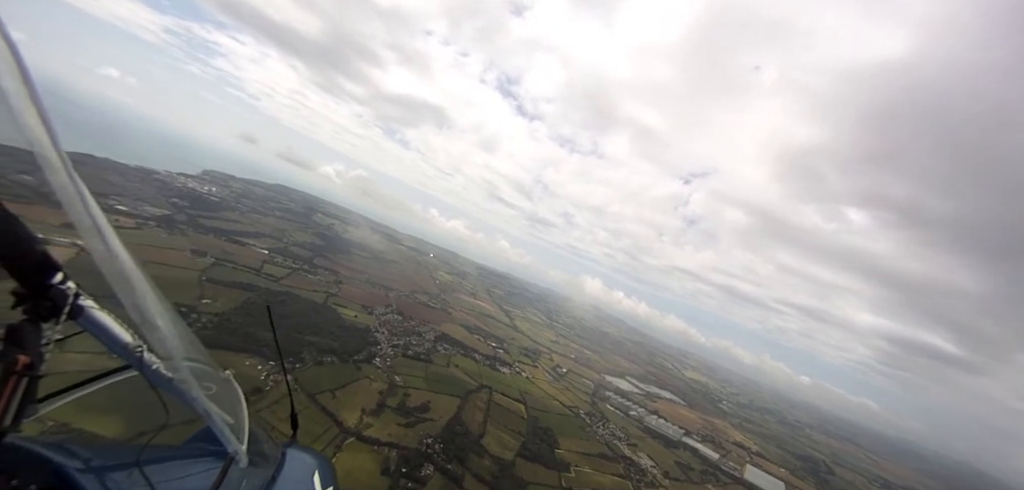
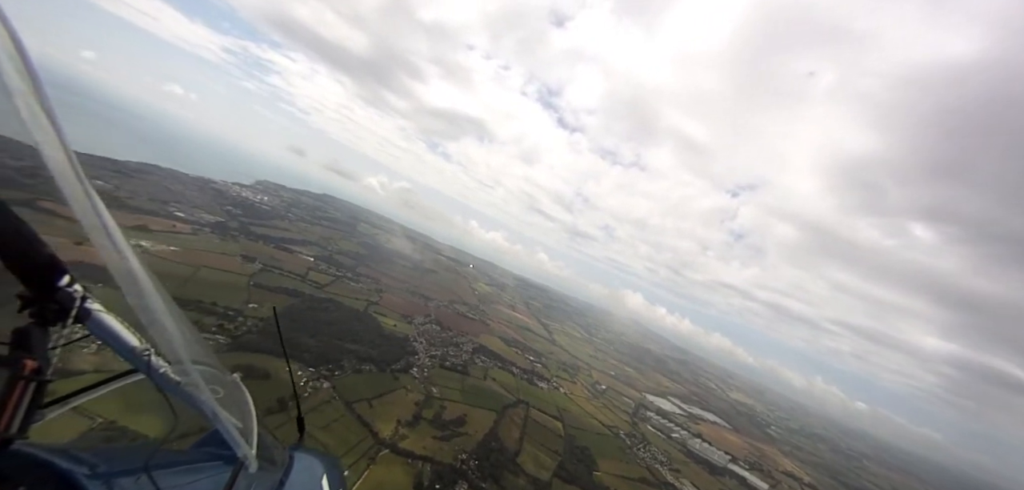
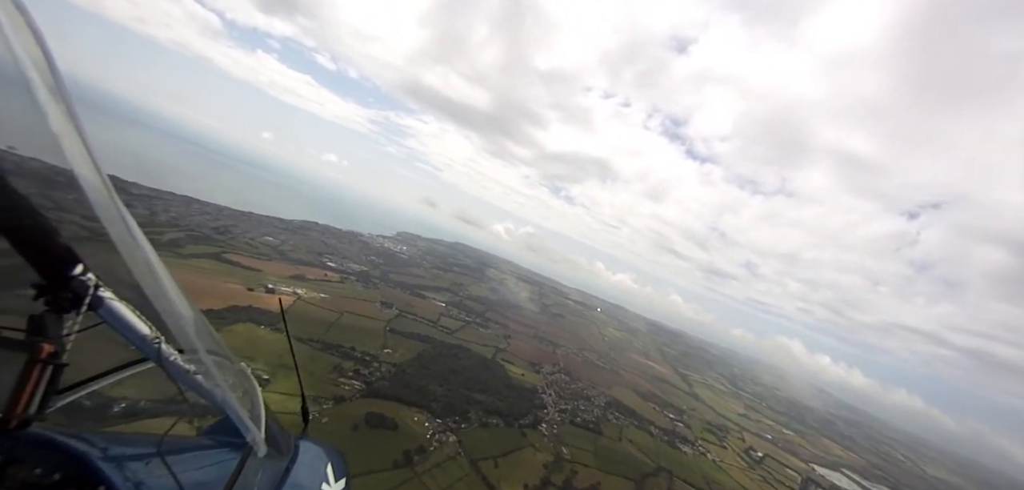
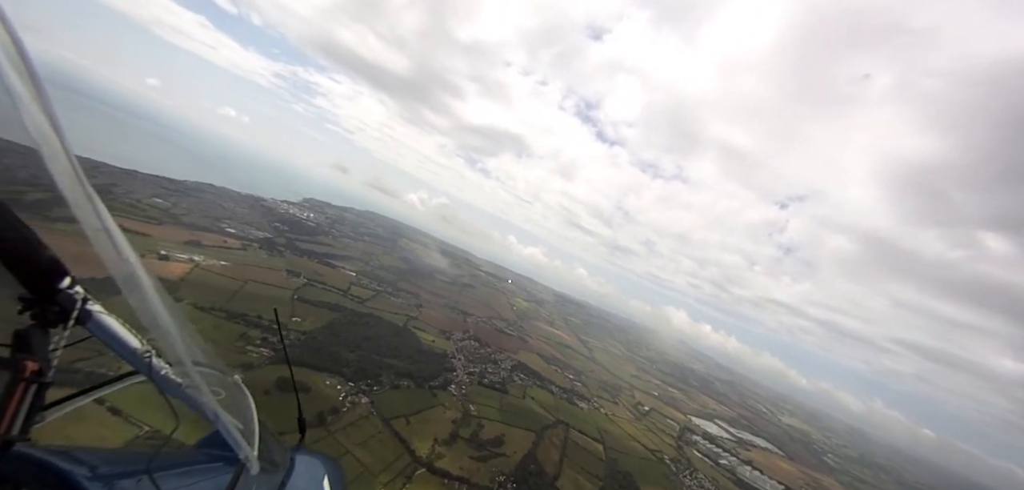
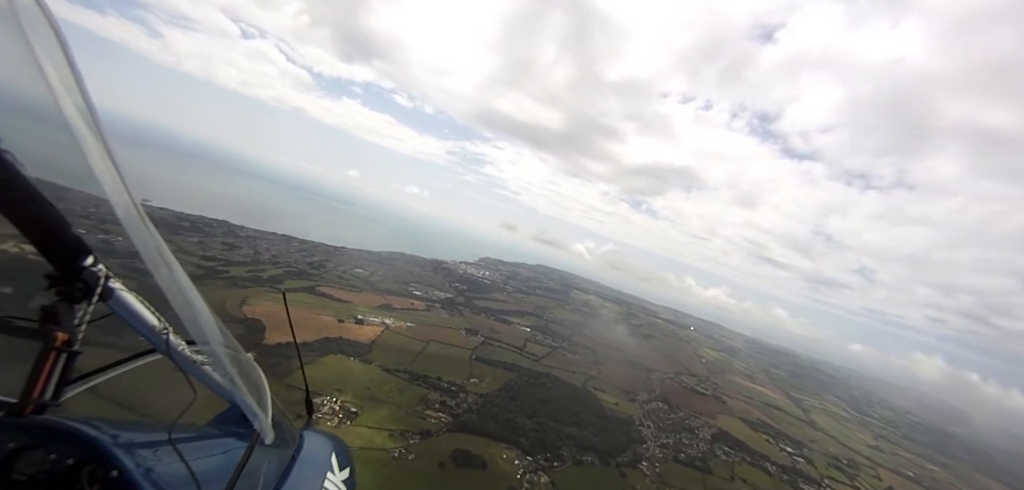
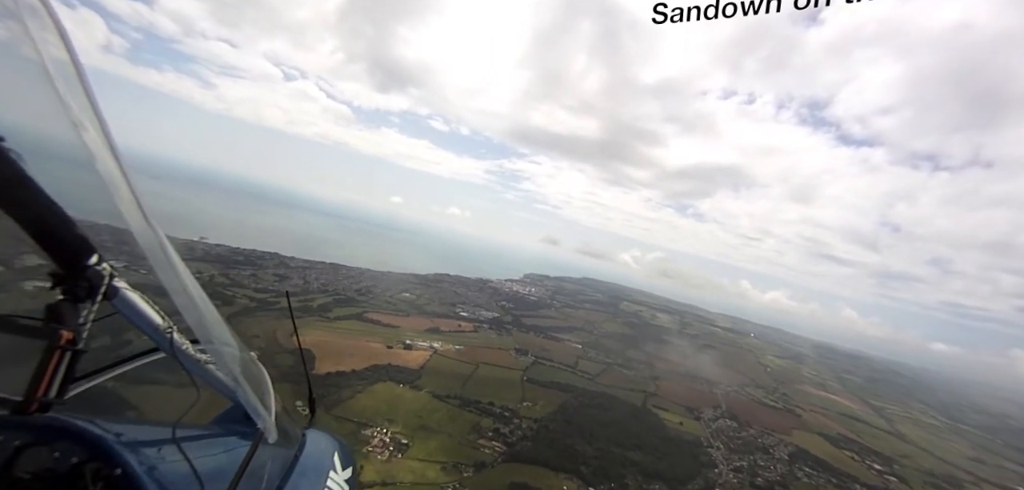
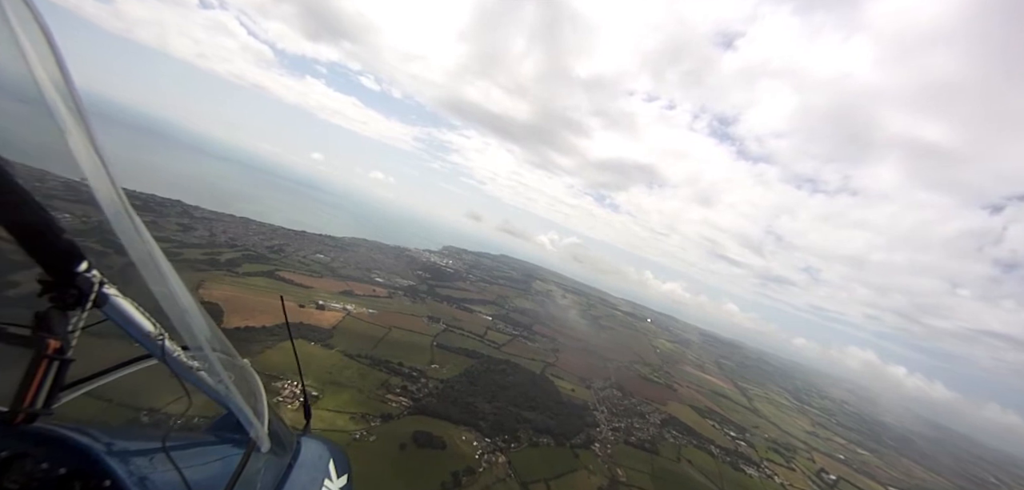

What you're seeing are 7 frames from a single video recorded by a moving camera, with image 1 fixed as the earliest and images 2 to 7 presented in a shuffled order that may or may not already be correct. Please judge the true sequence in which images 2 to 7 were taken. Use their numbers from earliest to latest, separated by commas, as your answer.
2, 4, 3, 7, 5, 6
